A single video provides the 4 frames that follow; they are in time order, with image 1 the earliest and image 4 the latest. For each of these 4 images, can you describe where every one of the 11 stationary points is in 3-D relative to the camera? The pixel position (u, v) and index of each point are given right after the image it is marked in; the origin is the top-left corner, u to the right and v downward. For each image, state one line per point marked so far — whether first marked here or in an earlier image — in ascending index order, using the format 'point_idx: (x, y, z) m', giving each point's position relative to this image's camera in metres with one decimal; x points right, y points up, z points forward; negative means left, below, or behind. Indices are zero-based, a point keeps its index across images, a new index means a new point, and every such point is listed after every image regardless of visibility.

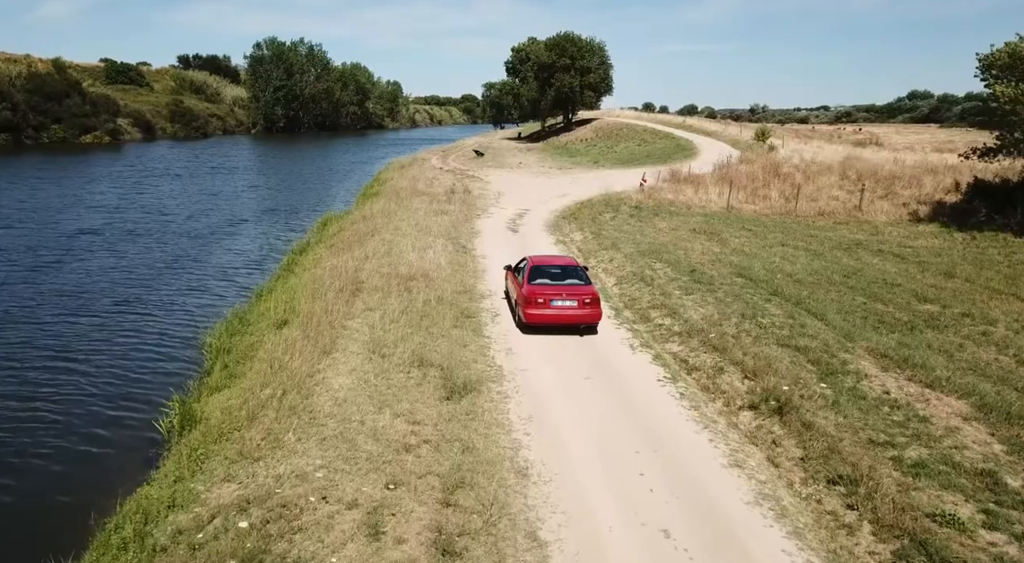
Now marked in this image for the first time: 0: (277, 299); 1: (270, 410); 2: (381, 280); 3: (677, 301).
0: (-6.3, -0.5, +17.4) m
1: (-3.9, -2.1, +10.4) m
2: (-3.4, 0.0, +17.1) m
3: (+4.2, -0.5, +16.6) m
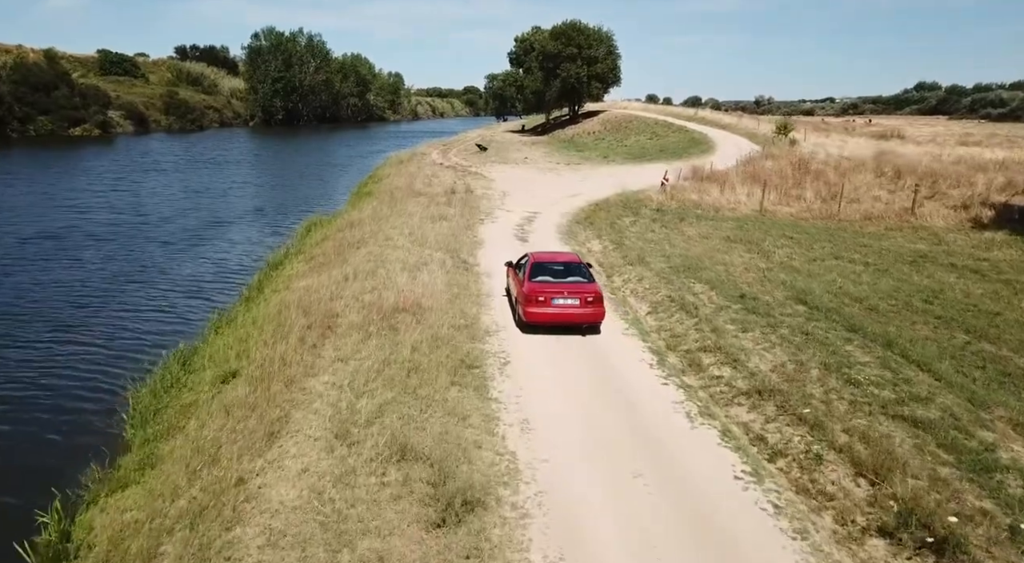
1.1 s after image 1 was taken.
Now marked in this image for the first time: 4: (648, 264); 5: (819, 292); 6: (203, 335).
0: (-6.0, -1.2, +14.0) m
1: (-3.6, -2.8, +7.0) m
2: (-3.2, -0.7, +13.6) m
3: (+4.5, -1.2, +13.1) m
4: (+4.2, +0.5, +19.9) m
5: (+8.0, -0.3, +16.9) m
6: (-7.2, -1.3, +15.0) m
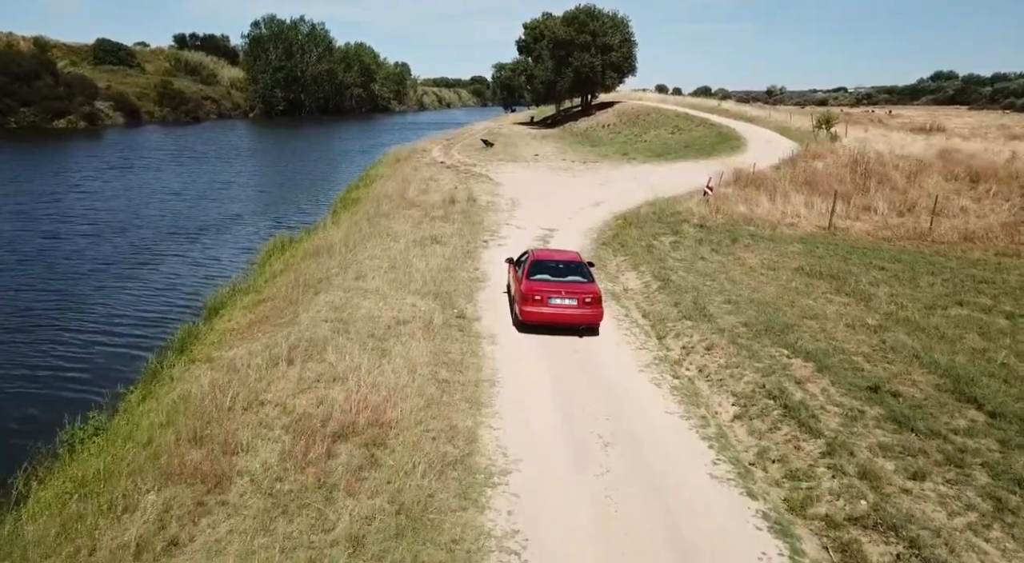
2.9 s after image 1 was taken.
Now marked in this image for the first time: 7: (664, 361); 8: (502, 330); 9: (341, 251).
0: (-5.8, -2.6, +8.6) m
1: (-3.5, -4.4, +1.6) m
2: (-2.9, -2.1, +8.2) m
3: (+4.7, -2.7, +7.7) m
4: (+4.5, -0.9, +14.4) m
5: (+8.2, -1.7, +11.4) m
6: (-6.9, -2.7, +9.7) m
7: (+3.0, -1.5, +12.8) m
8: (-0.2, -1.1, +13.8) m
9: (-5.1, +0.9, +19.4) m
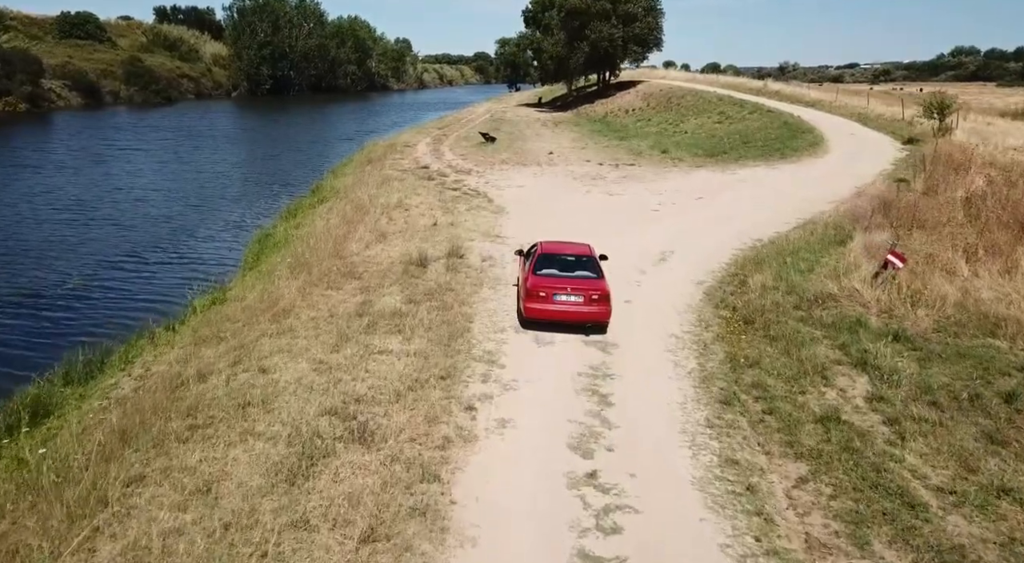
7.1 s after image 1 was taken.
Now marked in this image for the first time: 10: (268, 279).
0: (-5.6, -6.4, -3.6) m
1: (-3.3, -8.4, -10.6) m
2: (-2.7, -5.9, -4.0) m
3: (+4.9, -6.5, -4.7) m
4: (+4.7, -4.5, +2.1) m
5: (+8.4, -5.4, -1.0) m
6: (-6.7, -6.4, -2.6) m
7: (+3.2, -5.2, +0.5) m
8: (0.0, -4.7, +1.5) m
9: (-4.9, -2.5, +7.0) m
10: (-6.3, +0.2, +16.6) m
